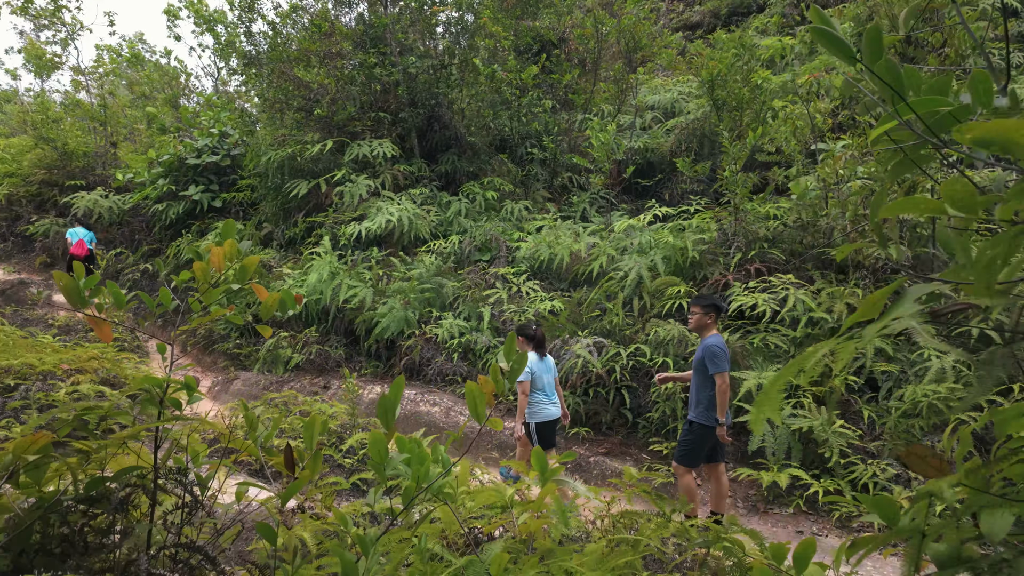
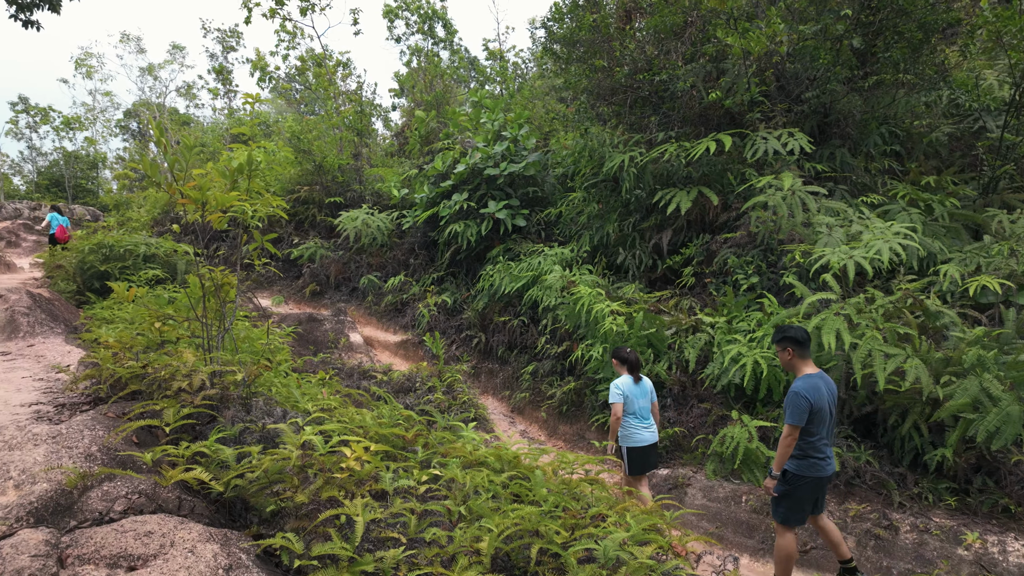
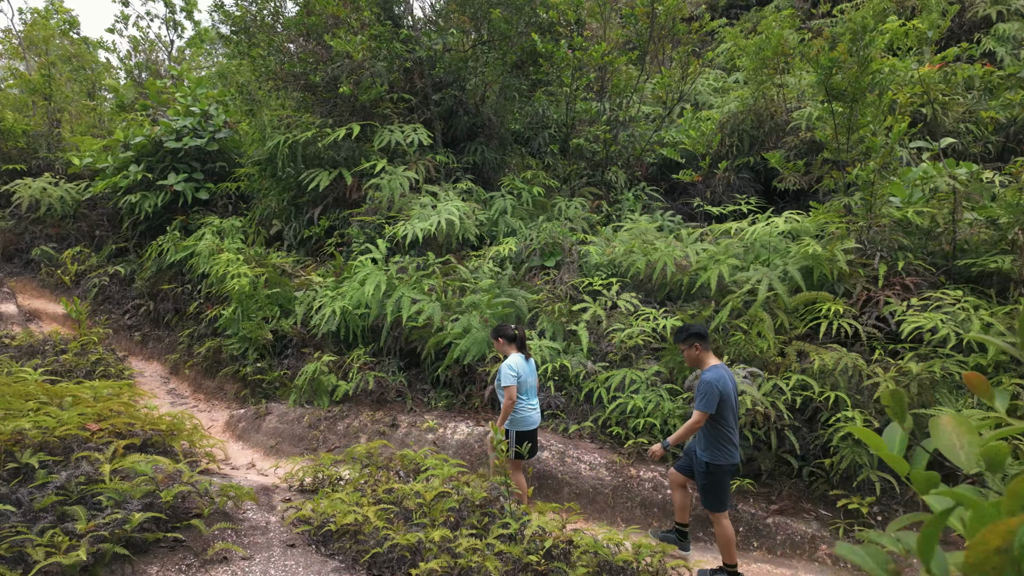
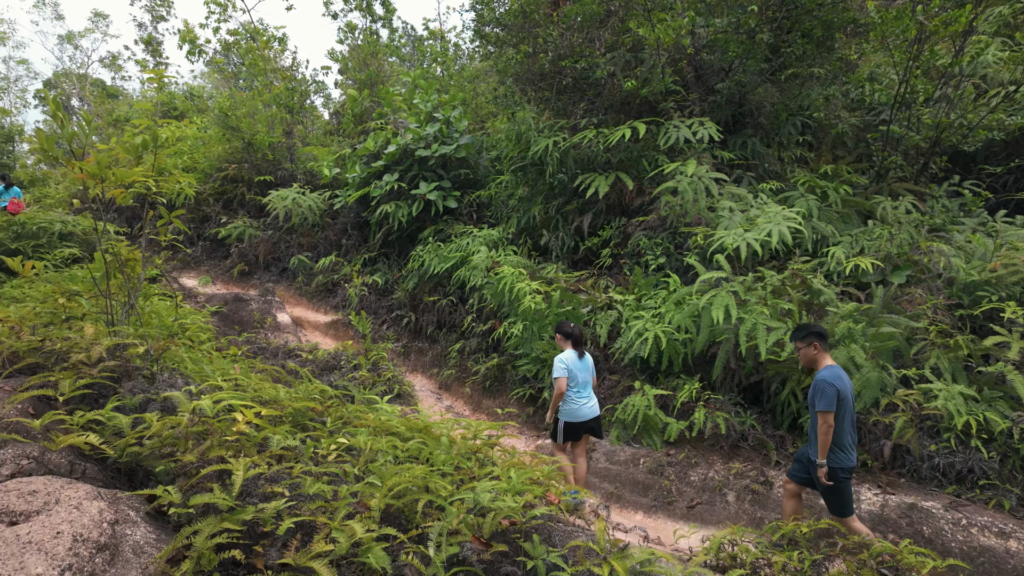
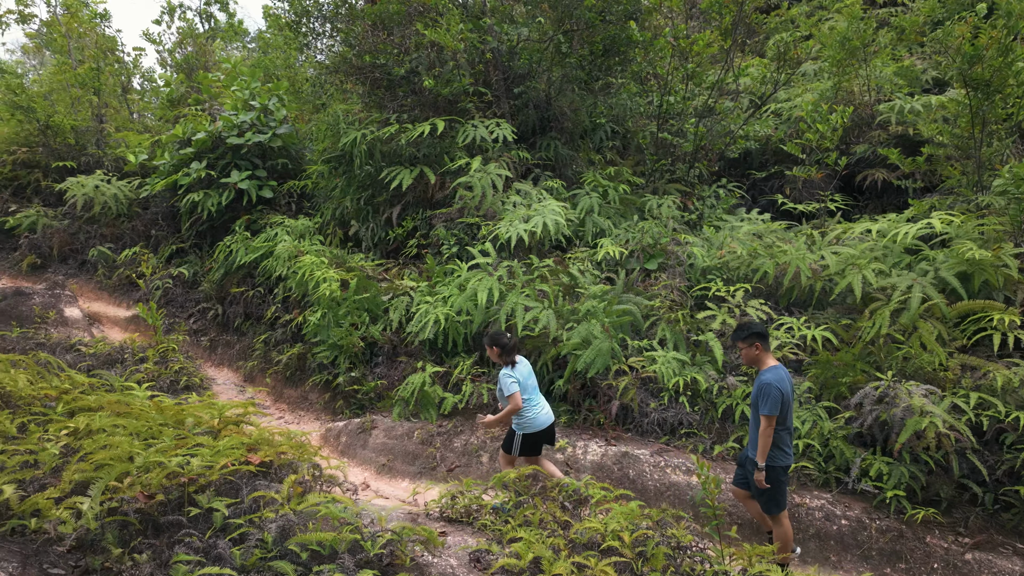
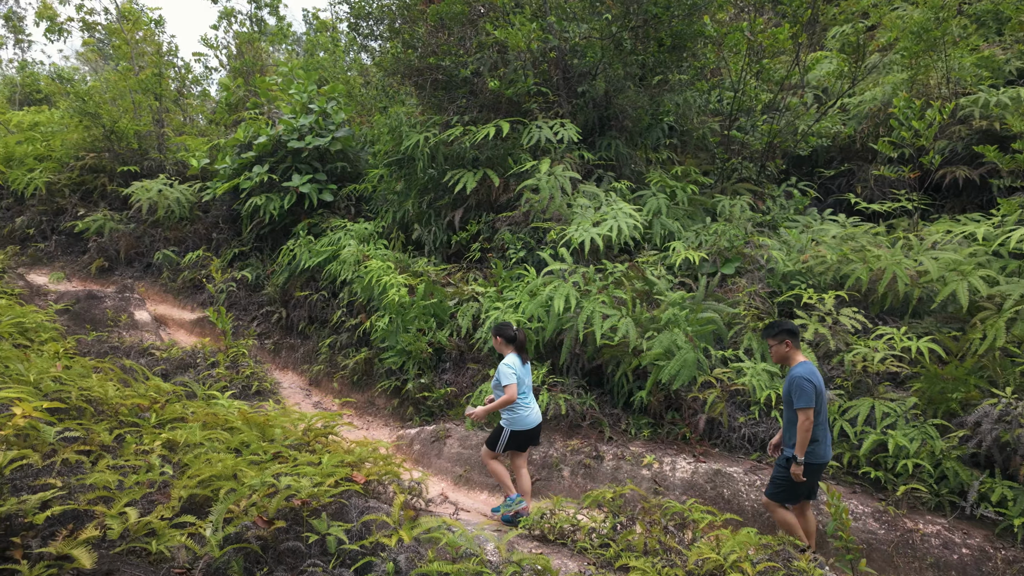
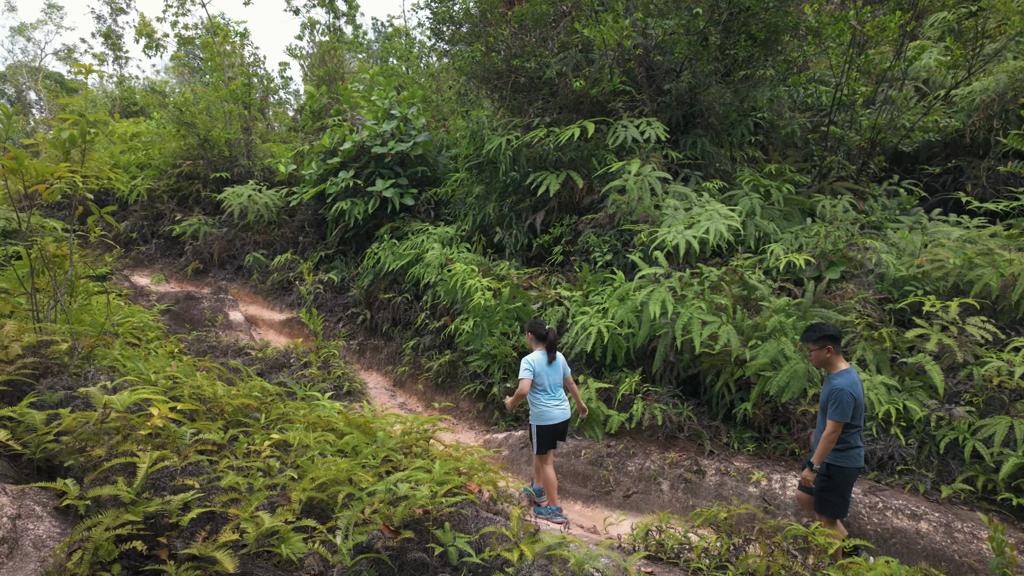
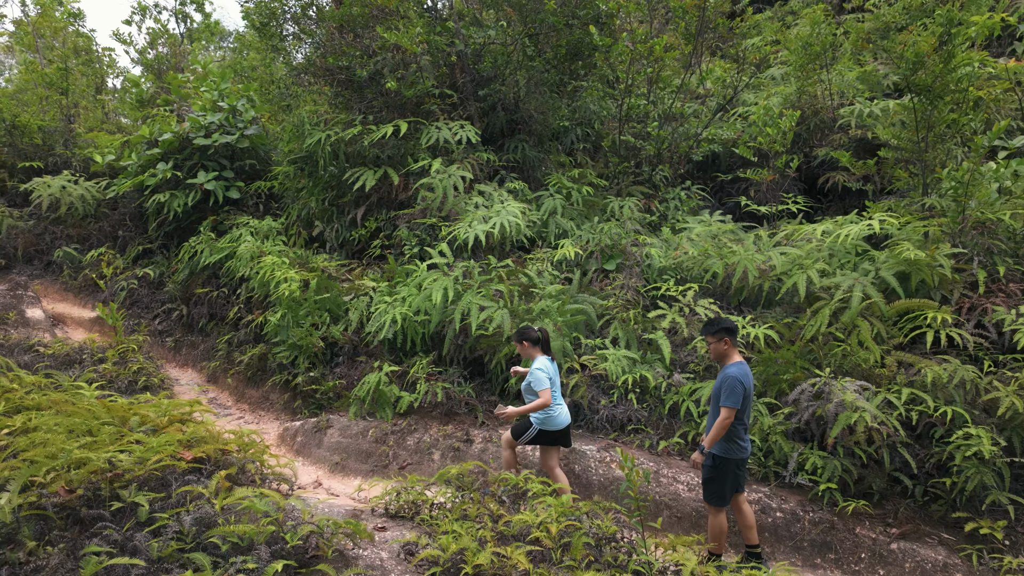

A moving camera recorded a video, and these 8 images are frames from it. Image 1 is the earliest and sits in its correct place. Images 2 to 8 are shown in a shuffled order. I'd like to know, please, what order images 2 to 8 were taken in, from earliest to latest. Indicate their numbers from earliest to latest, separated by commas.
3, 8, 5, 6, 7, 4, 2
